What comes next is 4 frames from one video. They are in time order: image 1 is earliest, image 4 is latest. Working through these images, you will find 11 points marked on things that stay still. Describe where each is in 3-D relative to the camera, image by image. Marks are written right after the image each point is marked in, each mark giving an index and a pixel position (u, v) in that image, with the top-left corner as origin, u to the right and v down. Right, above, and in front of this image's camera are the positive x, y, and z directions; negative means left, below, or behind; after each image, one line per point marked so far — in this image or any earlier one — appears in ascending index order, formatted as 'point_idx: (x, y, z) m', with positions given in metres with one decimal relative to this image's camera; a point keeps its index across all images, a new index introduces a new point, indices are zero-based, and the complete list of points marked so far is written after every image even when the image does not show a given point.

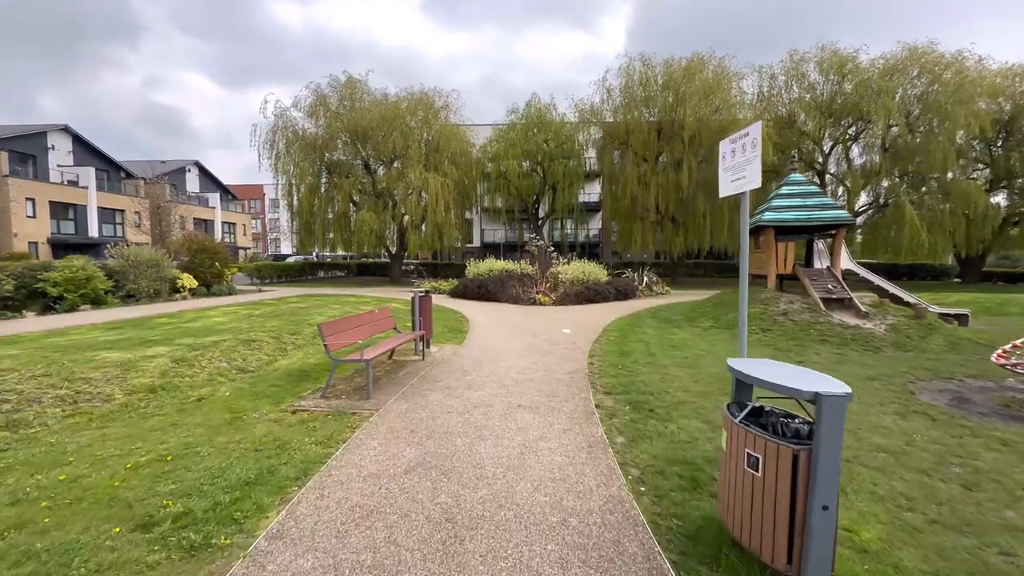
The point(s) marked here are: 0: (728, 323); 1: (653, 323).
0: (+5.7, -0.9, +11.8) m
1: (+4.0, -1.0, +12.7) m
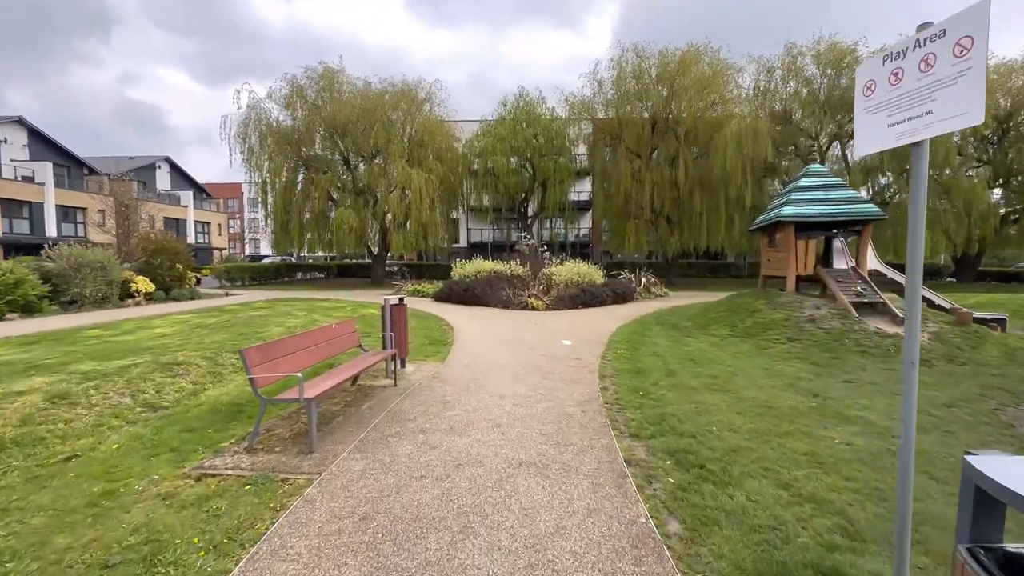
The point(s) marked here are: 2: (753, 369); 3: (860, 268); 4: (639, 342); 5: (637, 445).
0: (+5.5, -1.0, +10.4) m
1: (+3.7, -1.1, +11.3) m
2: (+4.2, -1.4, +7.8) m
3: (+9.0, +0.5, +11.7) m
4: (+2.7, -1.2, +9.6) m
5: (+1.2, -1.5, +4.4) m
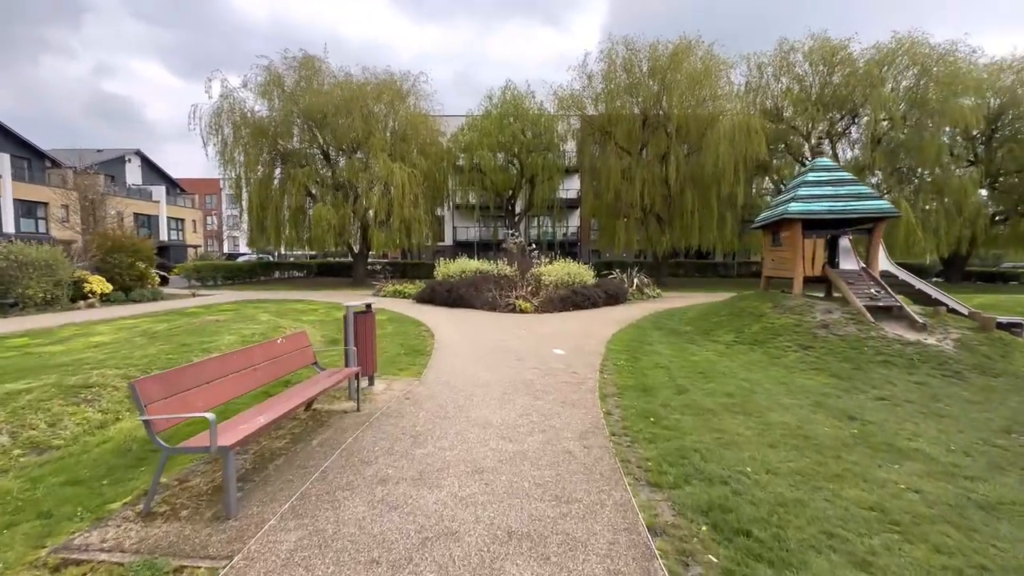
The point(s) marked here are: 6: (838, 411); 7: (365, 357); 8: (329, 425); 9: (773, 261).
0: (+5.2, -1.0, +9.6) m
1: (+3.4, -1.1, +10.4) m
2: (+4.0, -1.5, +6.9) m
3: (+8.7, +0.5, +10.9) m
4: (+2.4, -1.2, +8.6) m
5: (+1.1, -1.6, +3.4) m
6: (+4.1, -1.6, +5.7) m
7: (-1.9, -0.9, +6.0) m
8: (-2.0, -1.5, +4.9) m
9: (+7.0, +0.7, +12.1) m
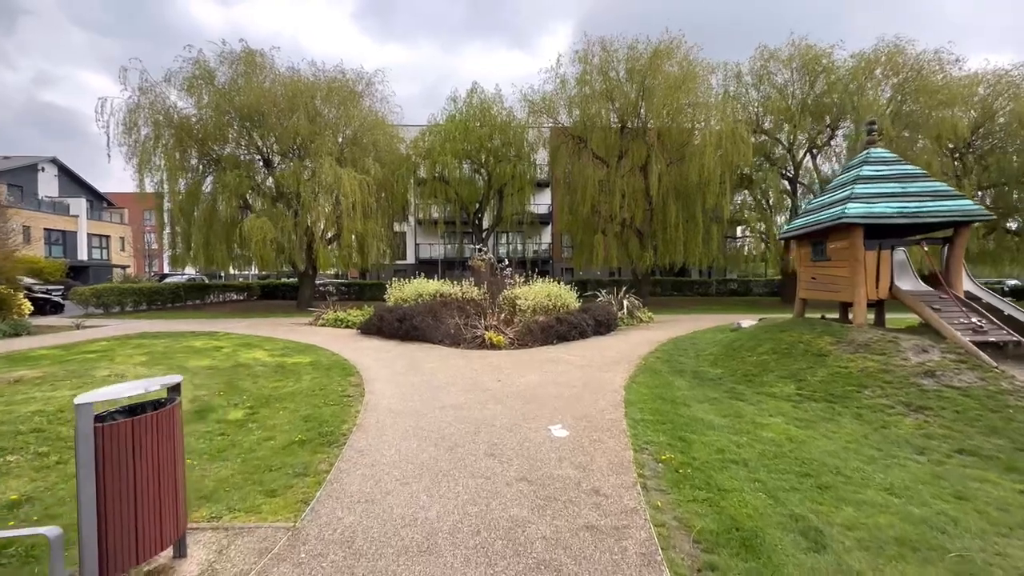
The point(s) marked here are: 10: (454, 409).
0: (+4.7, -1.5, +6.7) m
1: (+2.9, -1.6, +7.3) m
2: (+3.7, -1.8, +3.9) m
3: (+8.1, 0.0, +8.3) m
4: (+2.1, -1.7, +5.5) m
5: (+1.1, -1.8, +0.2) m
6: (+3.9, -1.9, +2.7) m
7: (-2.1, -1.3, +2.6) m
8: (-2.1, -1.8, +1.5) m
9: (+6.3, +0.2, +9.4) m
10: (-0.8, -1.6, +6.1) m
